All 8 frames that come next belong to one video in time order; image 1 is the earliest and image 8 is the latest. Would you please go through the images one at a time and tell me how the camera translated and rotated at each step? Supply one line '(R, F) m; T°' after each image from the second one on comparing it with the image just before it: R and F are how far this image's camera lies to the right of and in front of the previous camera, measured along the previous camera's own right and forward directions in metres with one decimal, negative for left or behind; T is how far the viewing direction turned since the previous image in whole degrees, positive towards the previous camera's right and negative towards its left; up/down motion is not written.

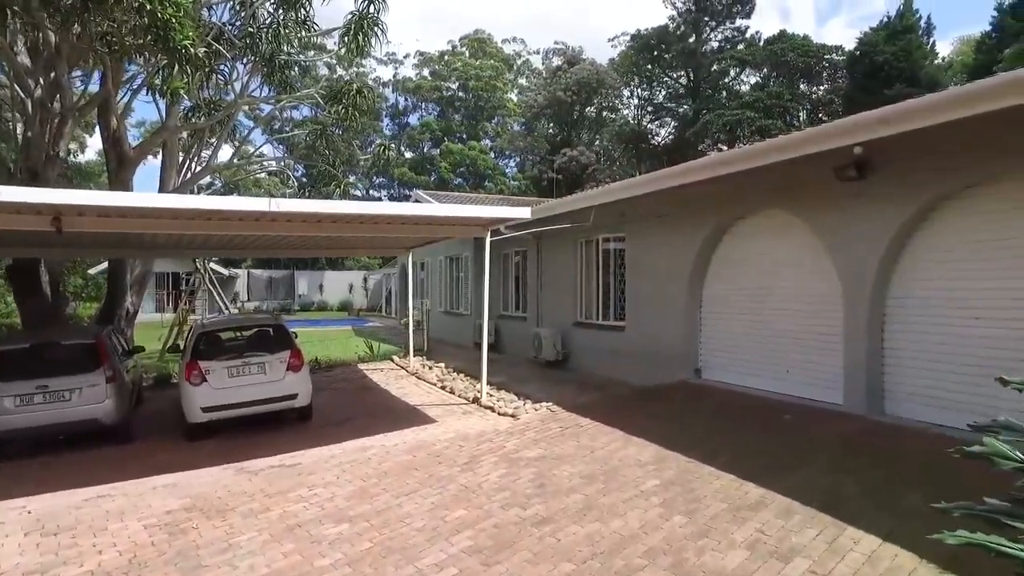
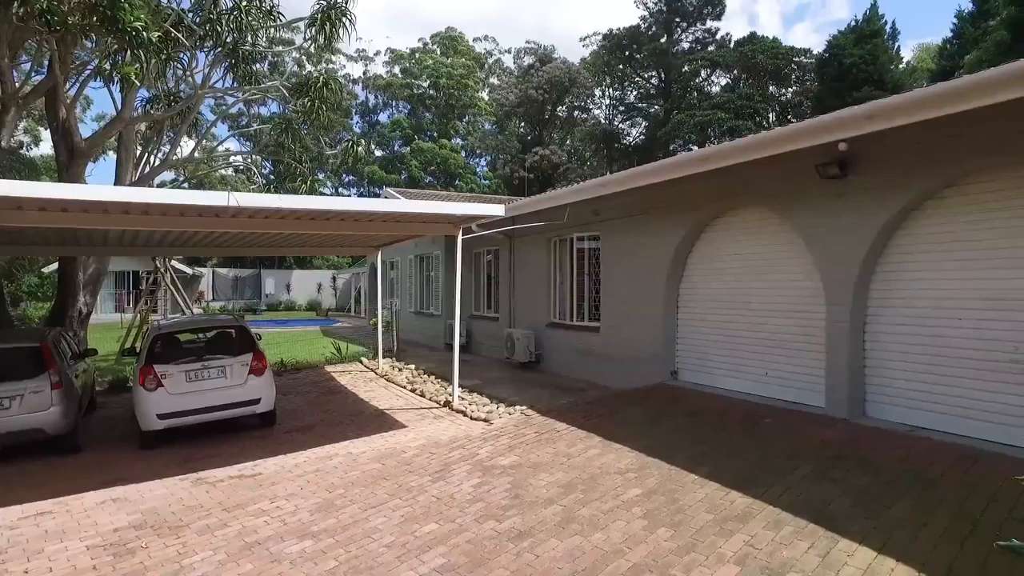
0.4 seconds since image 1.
(0.0, +0.2) m; +2°
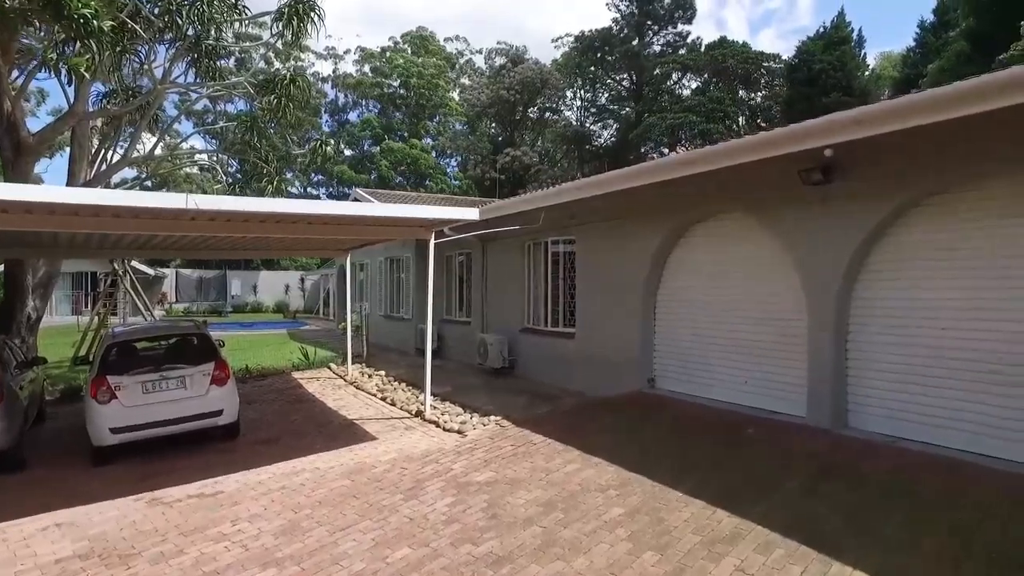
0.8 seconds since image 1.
(0.0, +0.2) m; +2°
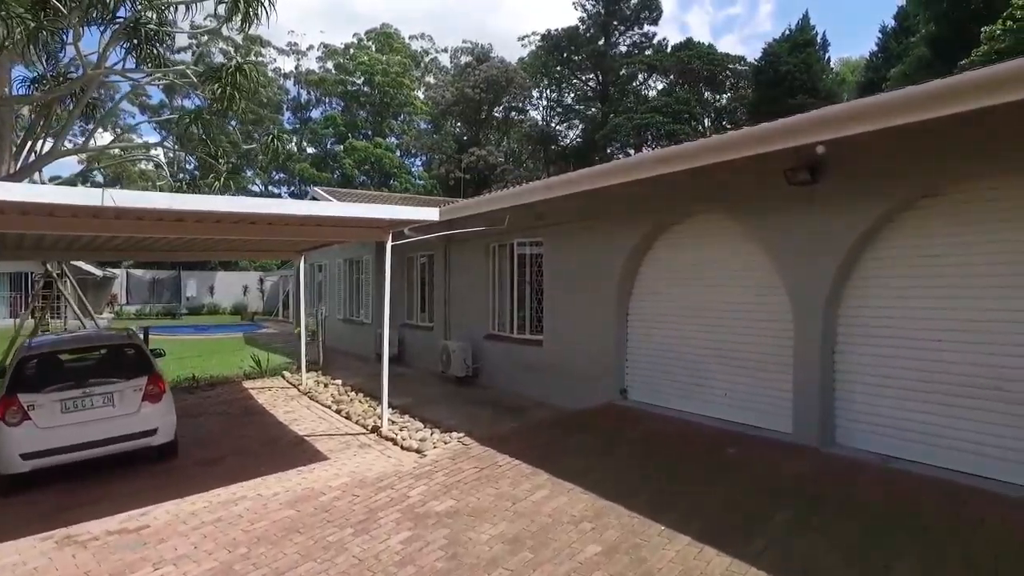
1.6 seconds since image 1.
(0.0, +0.5) m; +3°
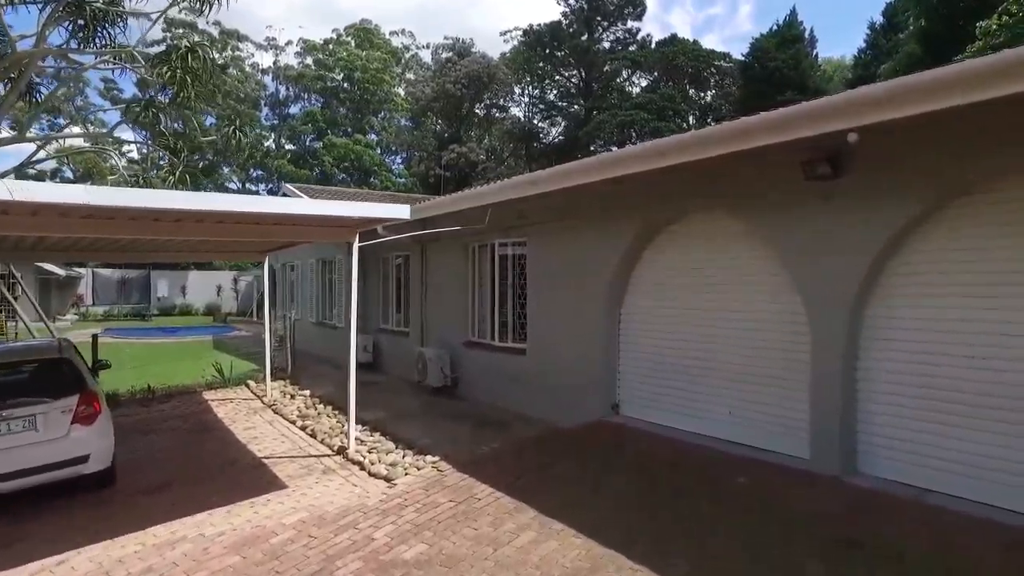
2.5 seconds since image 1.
(0.0, +0.7) m; +1°
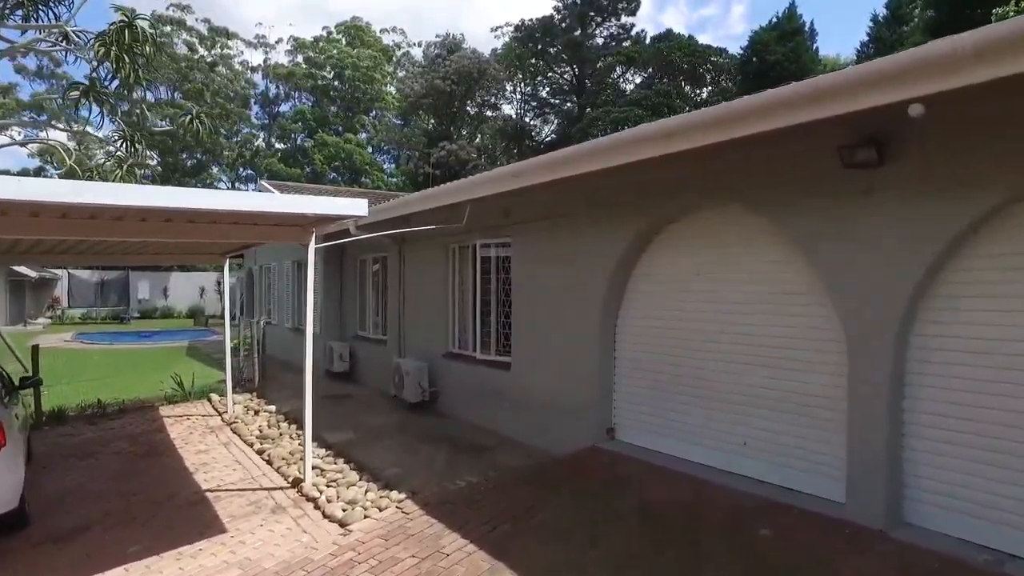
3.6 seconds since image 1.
(+0.1, +0.8) m; +1°
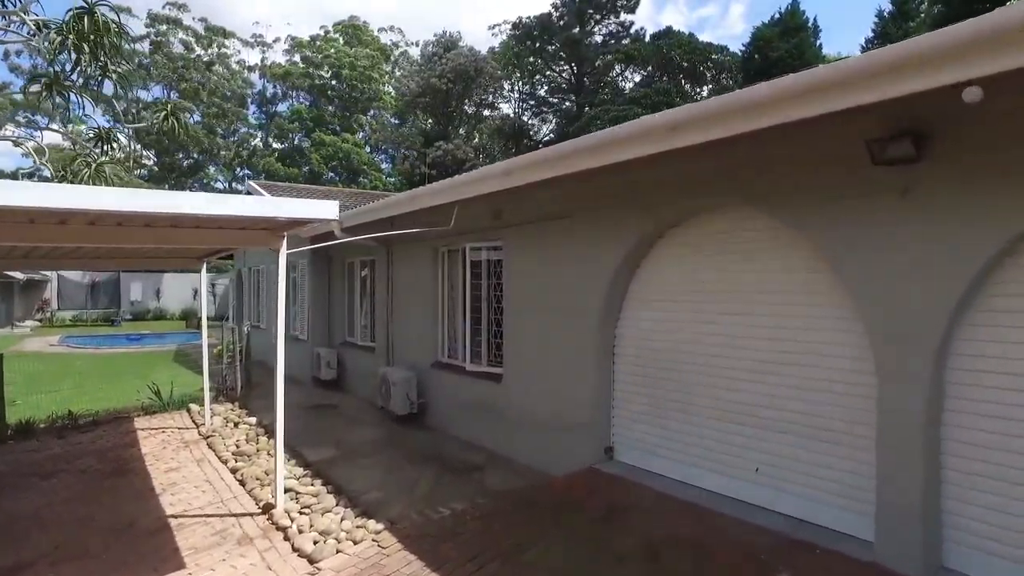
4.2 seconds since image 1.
(+0.1, +0.5) m; 0°
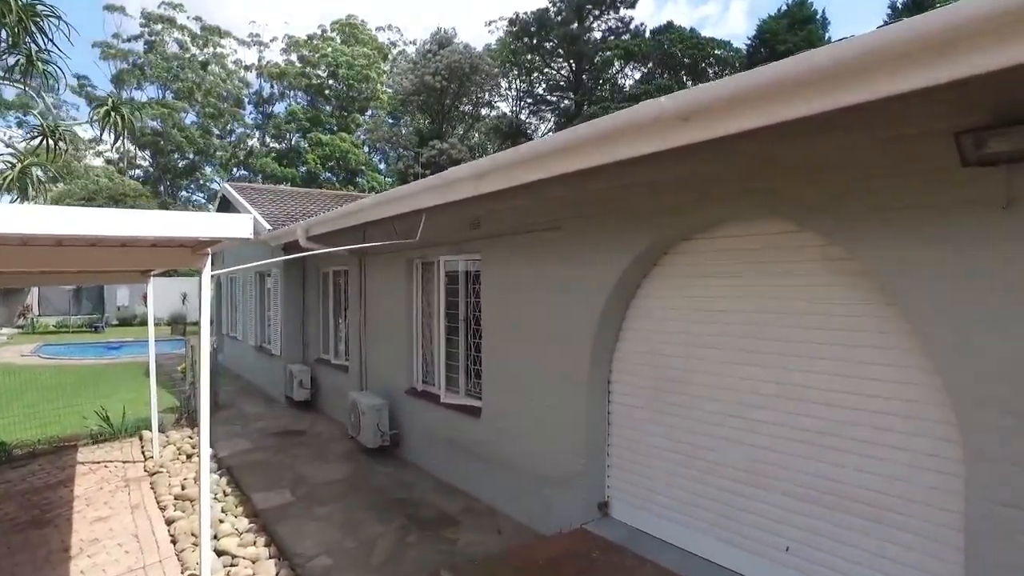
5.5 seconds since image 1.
(+0.2, +0.9) m; 0°
